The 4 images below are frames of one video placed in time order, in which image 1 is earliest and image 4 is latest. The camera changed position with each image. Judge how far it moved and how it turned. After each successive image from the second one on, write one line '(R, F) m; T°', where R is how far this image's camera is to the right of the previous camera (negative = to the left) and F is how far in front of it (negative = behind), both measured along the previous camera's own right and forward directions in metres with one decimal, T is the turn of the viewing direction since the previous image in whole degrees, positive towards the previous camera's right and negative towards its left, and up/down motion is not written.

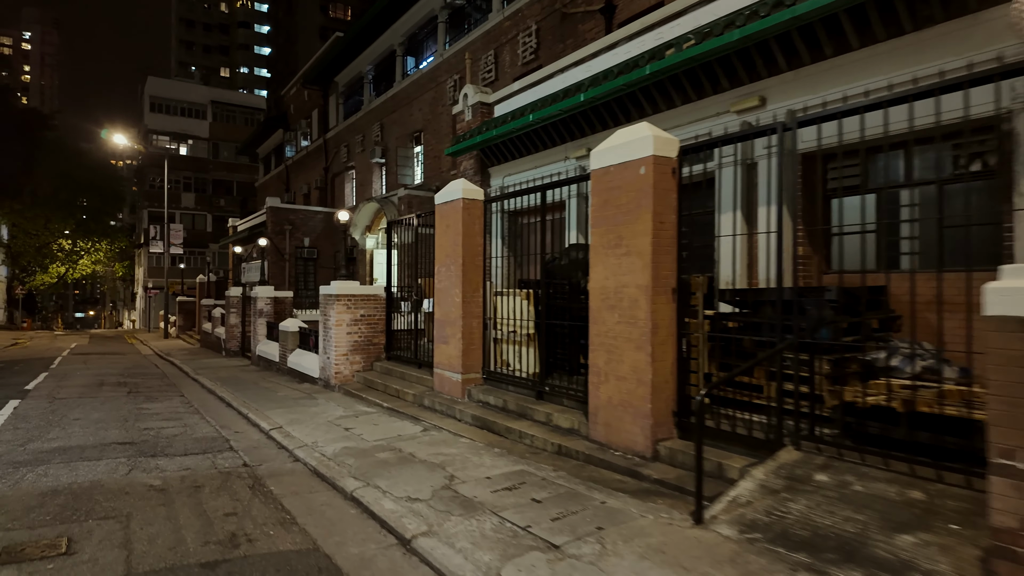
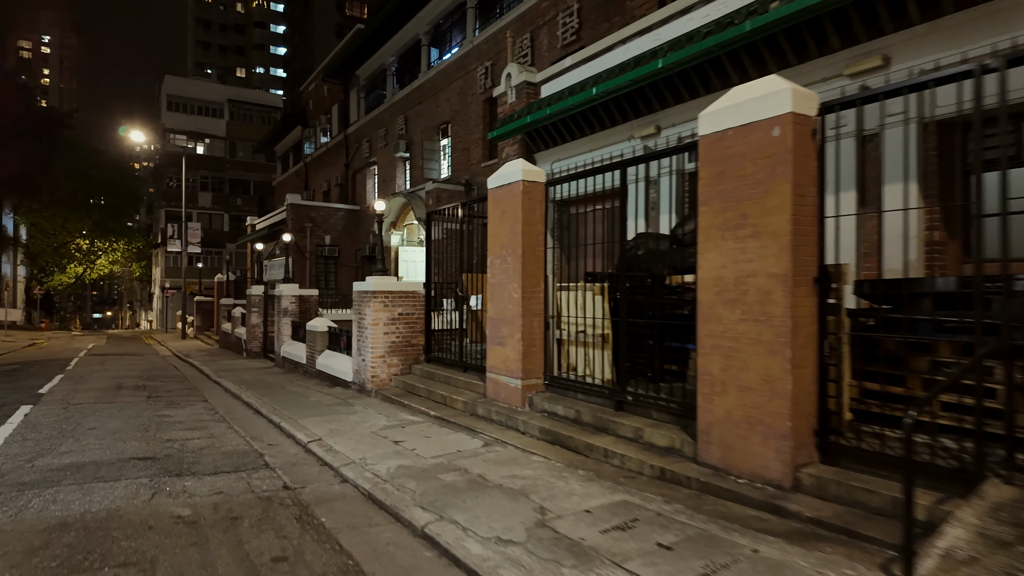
(-0.7, +1.0) m; -1°
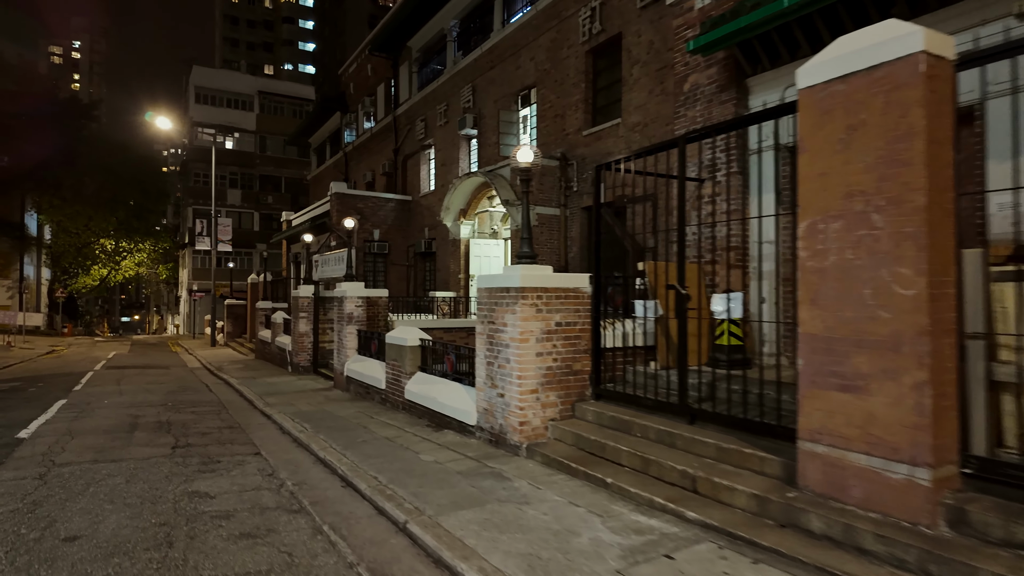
(-2.3, +3.7) m; -2°
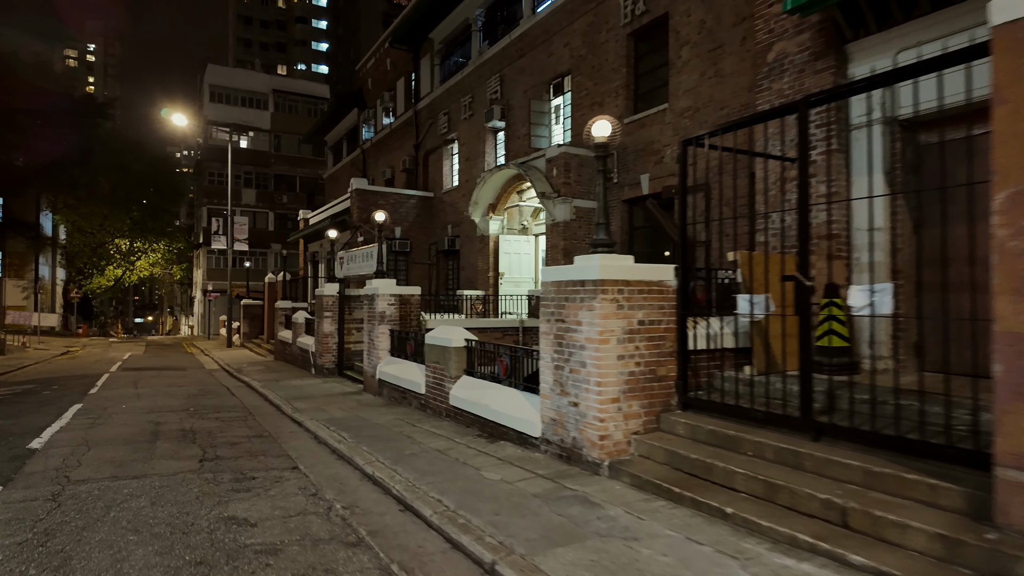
(-0.6, +0.8) m; -1°
